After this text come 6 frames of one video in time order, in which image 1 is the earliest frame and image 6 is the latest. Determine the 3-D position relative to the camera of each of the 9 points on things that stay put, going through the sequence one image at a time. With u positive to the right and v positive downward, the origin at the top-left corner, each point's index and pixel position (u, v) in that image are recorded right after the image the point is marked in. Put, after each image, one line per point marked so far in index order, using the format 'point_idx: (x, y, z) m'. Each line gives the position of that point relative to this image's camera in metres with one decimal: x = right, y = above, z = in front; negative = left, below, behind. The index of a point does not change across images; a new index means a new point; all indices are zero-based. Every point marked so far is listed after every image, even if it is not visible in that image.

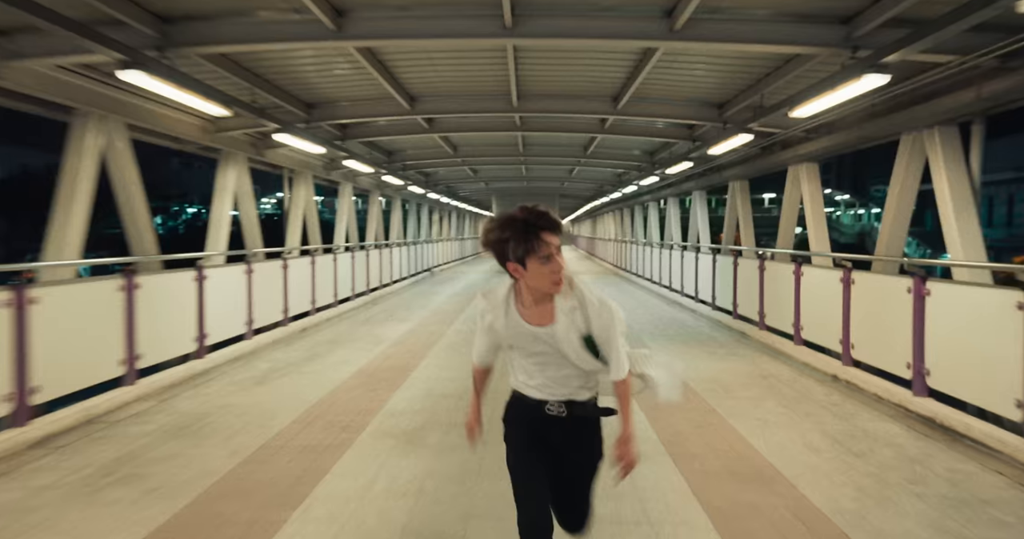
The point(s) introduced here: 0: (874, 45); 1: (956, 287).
0: (+3.1, +1.9, +4.7) m
1: (+3.9, -0.2, +4.5) m
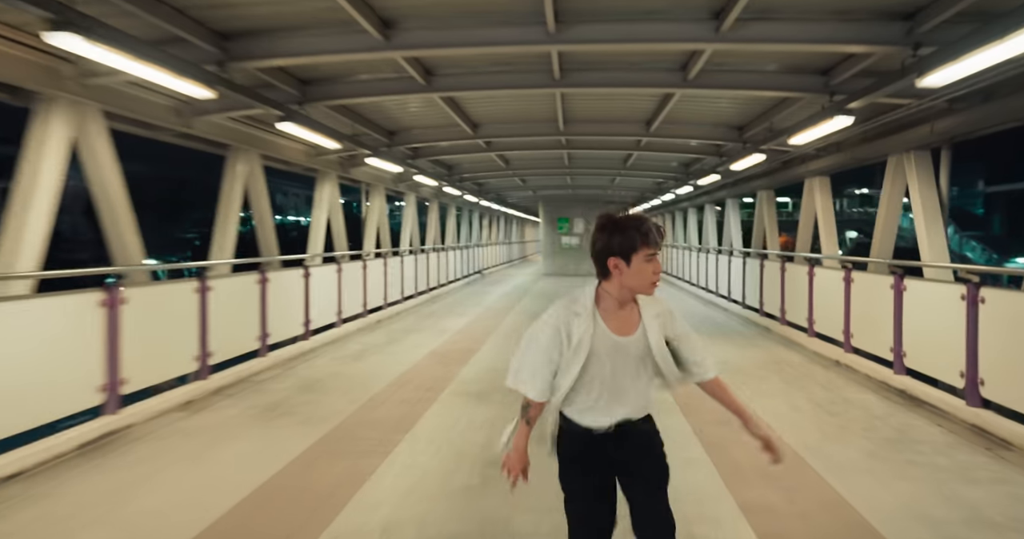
0: (+3.6, +1.9, +5.8) m
1: (+4.4, -0.2, +5.5) m
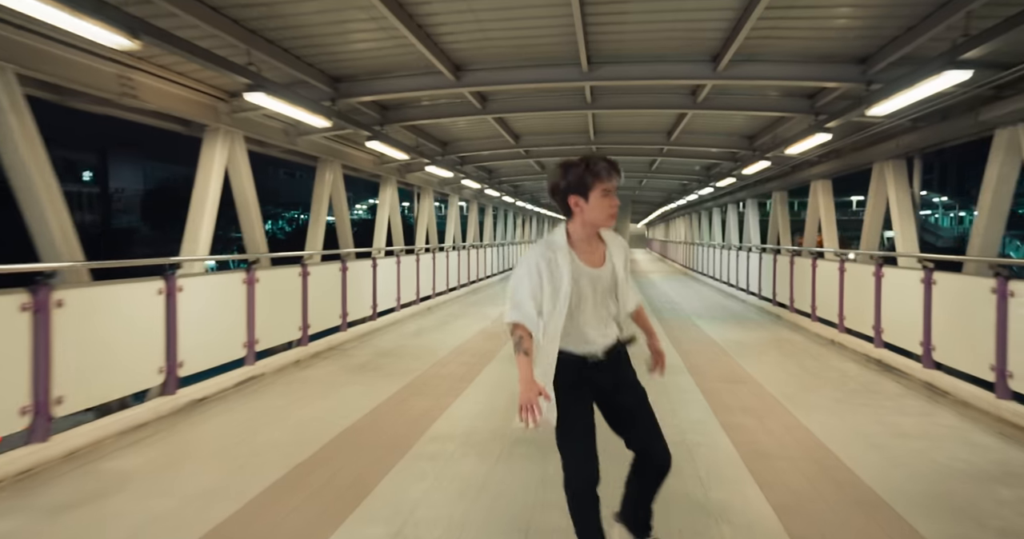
0: (+4.1, +2.1, +6.9) m
1: (+4.9, -0.1, +6.6) m
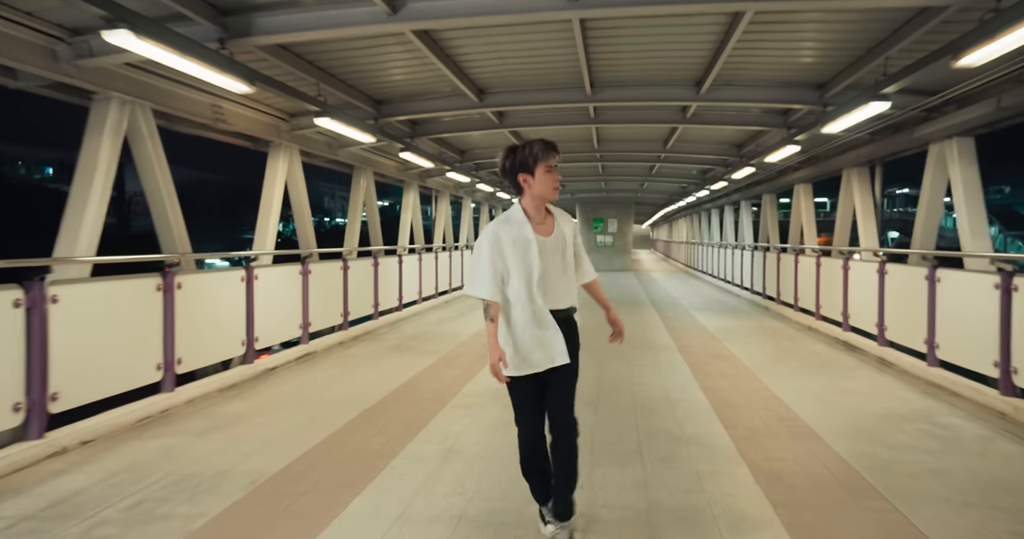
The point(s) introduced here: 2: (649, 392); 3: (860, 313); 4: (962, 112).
0: (+4.3, +2.2, +8.0) m
1: (+5.1, 0.0, +7.6) m
2: (+1.5, -1.3, +5.7) m
3: (+5.1, -0.6, +7.8) m
4: (+4.8, +1.7, +5.6) m
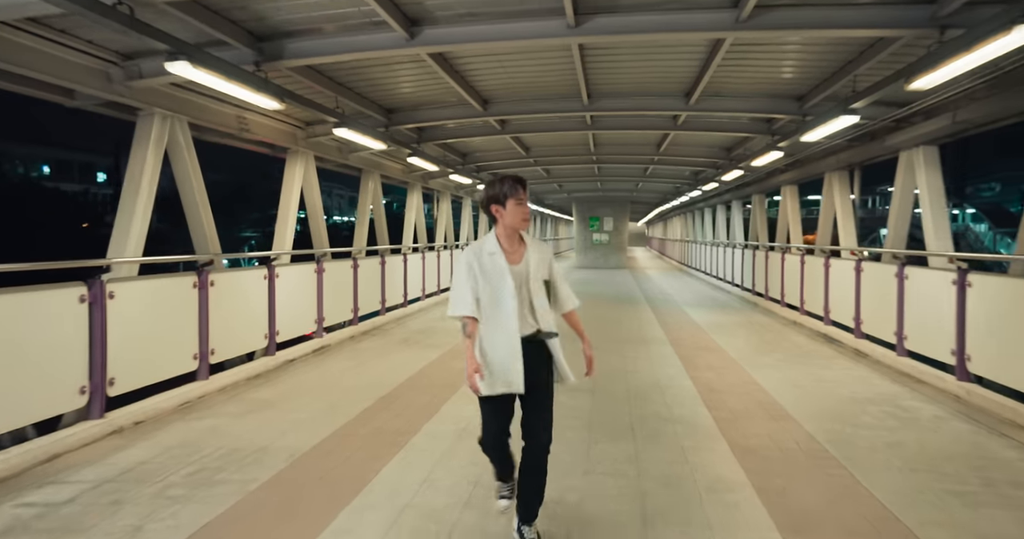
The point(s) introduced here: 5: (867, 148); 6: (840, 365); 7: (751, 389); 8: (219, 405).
0: (+4.3, +2.2, +8.5) m
1: (+5.1, +0.1, +8.1) m
2: (+1.5, -1.3, +6.2) m
3: (+5.1, -0.6, +8.4) m
4: (+4.8, +1.7, +6.2) m
5: (+5.1, +1.7, +7.7) m
6: (+4.2, -1.2, +6.9) m
7: (+2.6, -1.3, +5.8) m
8: (-2.8, -1.3, +5.1) m
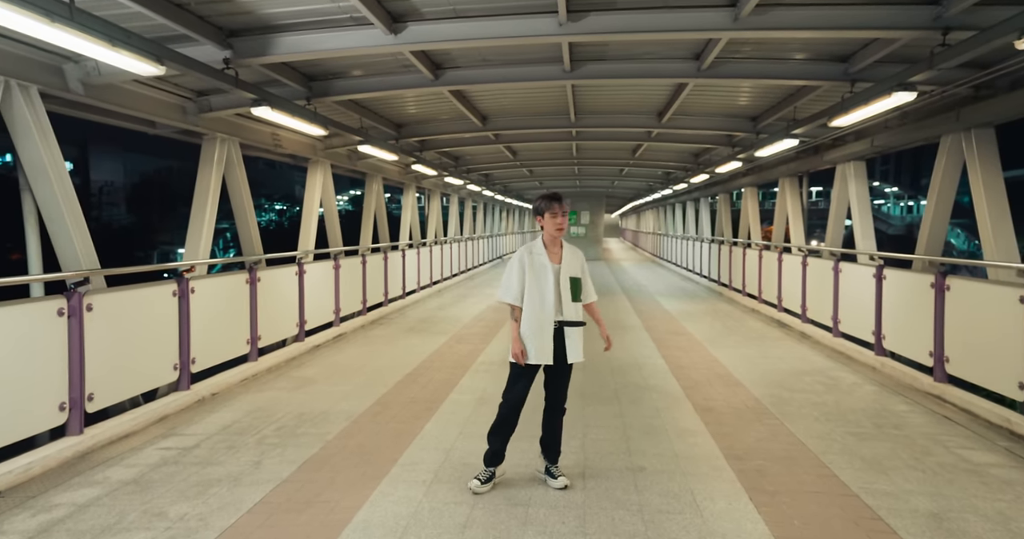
0: (+4.2, +2.3, +9.7) m
1: (+5.0, +0.2, +9.4) m
2: (+1.5, -1.2, +7.4) m
3: (+5.0, -0.5, +9.7) m
4: (+4.8, +1.8, +7.4) m
5: (+5.1, +1.8, +9.0) m
6: (+4.2, -1.2, +8.2) m
7: (+2.6, -1.2, +7.0) m
8: (-2.7, -1.3, +6.0) m
